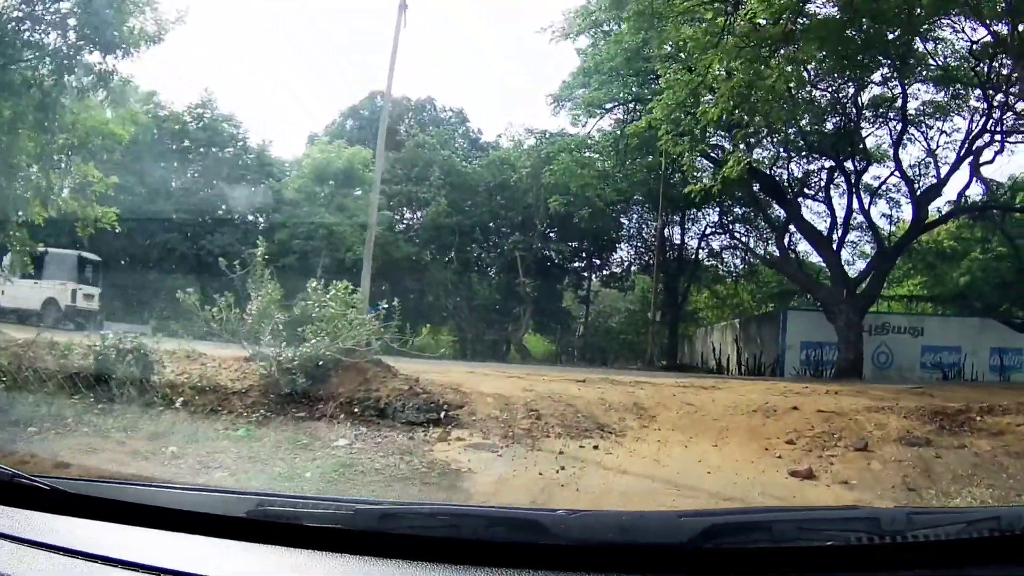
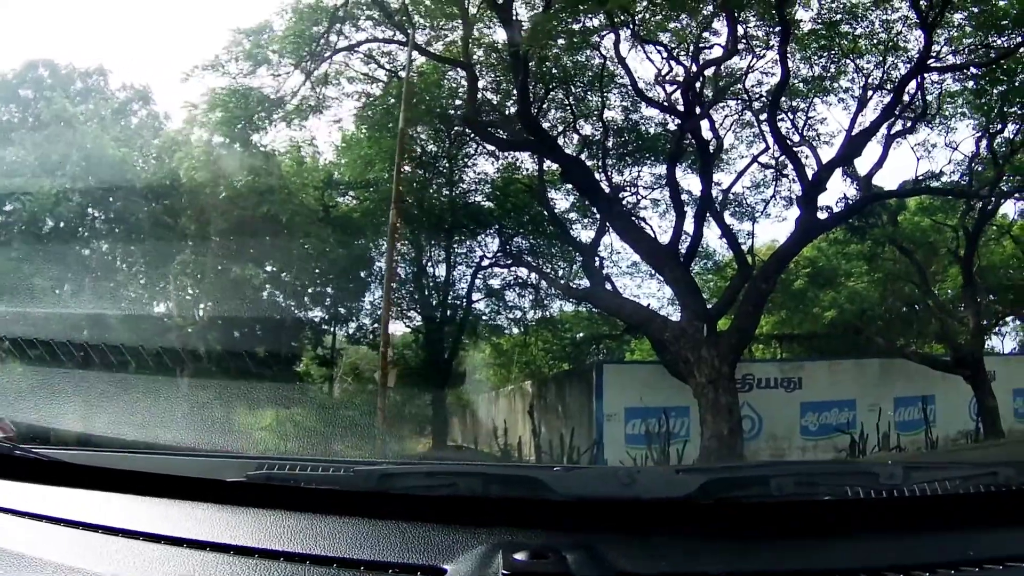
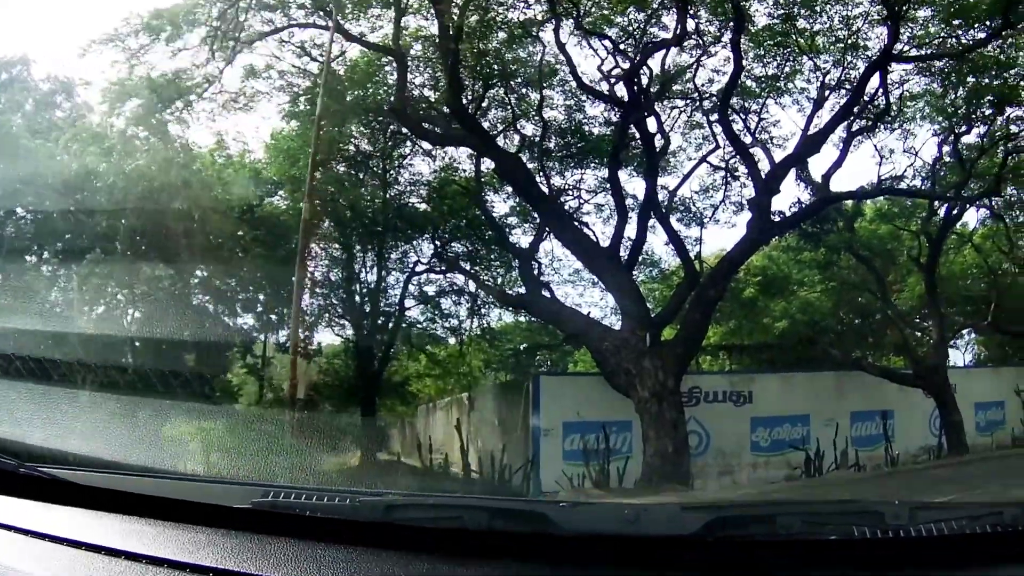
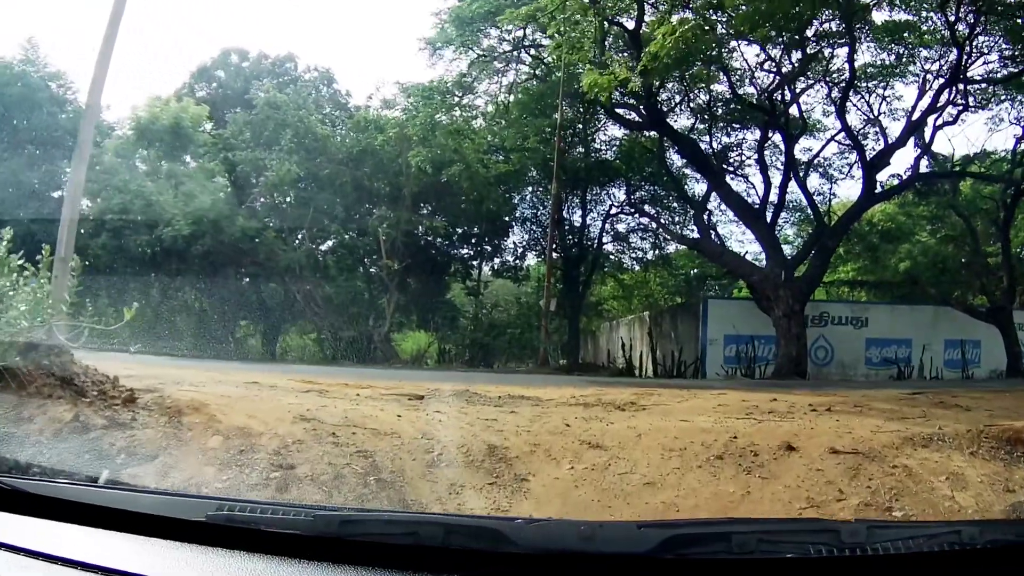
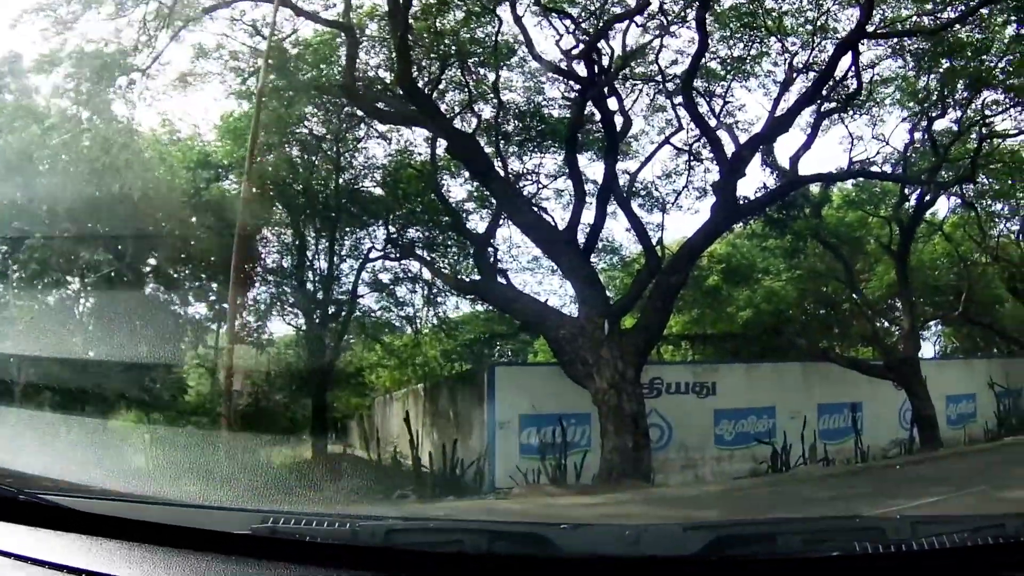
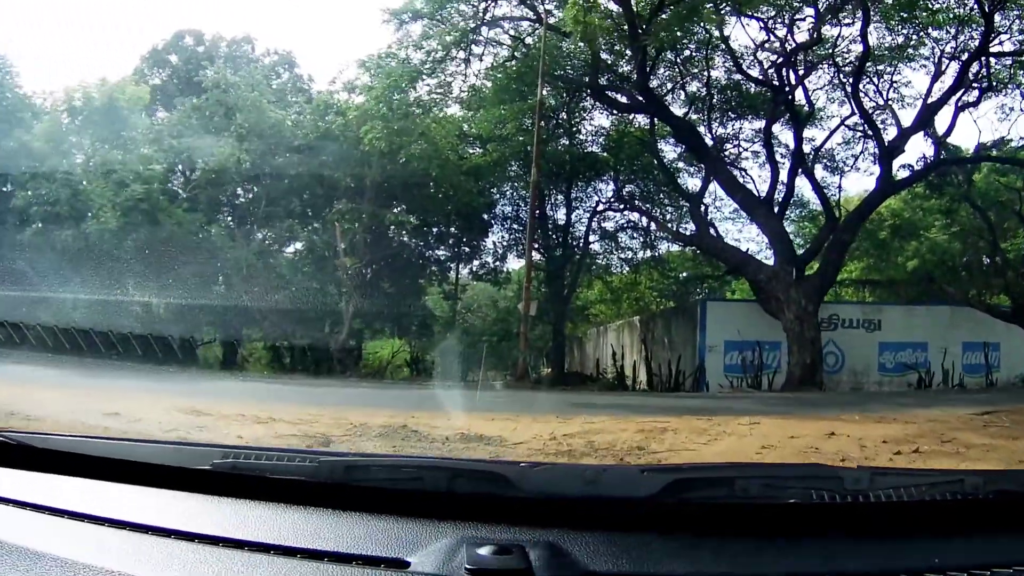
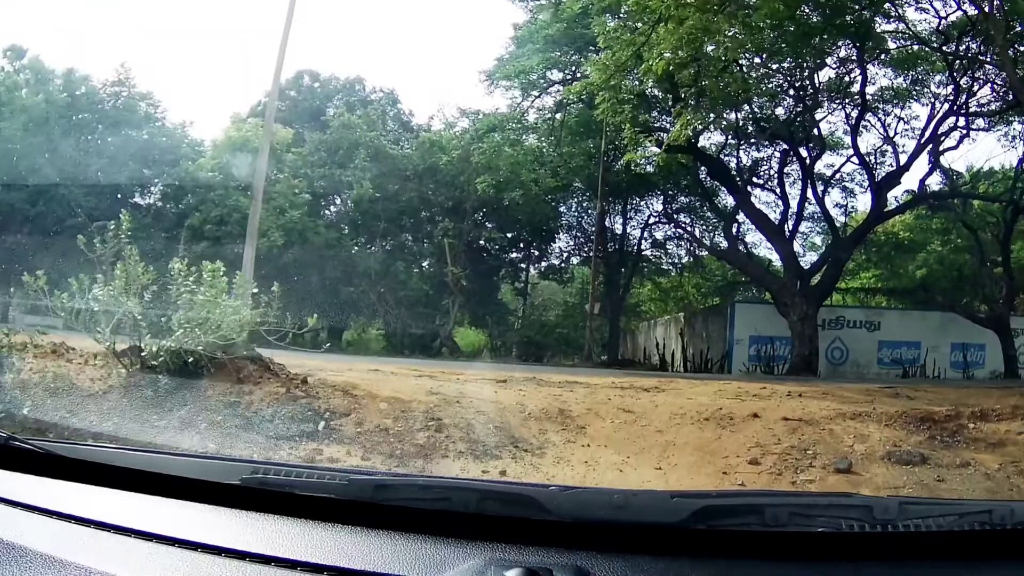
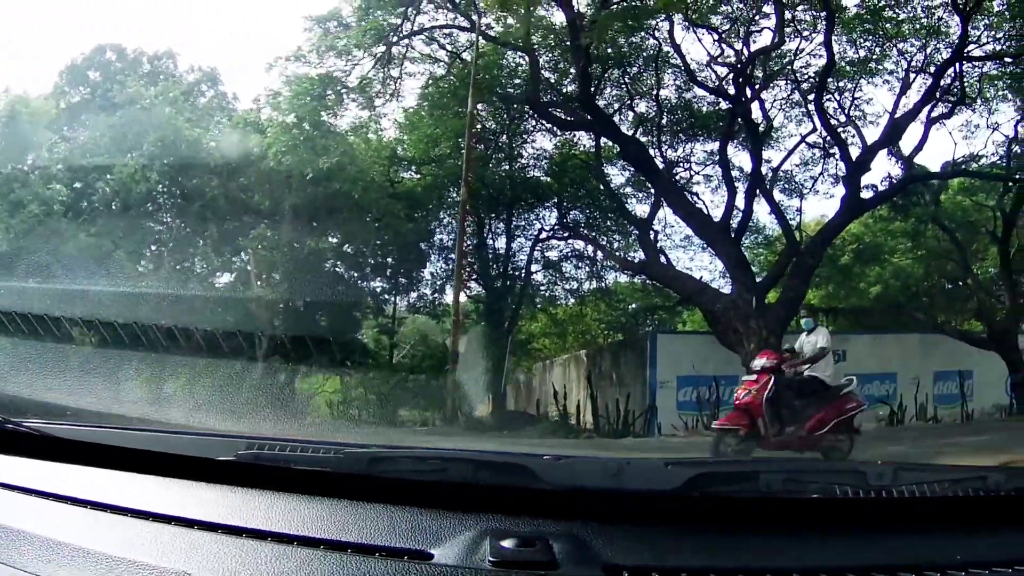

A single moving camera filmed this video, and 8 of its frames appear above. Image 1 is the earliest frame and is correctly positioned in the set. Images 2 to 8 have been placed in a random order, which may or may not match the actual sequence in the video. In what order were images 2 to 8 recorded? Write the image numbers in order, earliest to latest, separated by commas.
7, 4, 6, 8, 2, 3, 5
